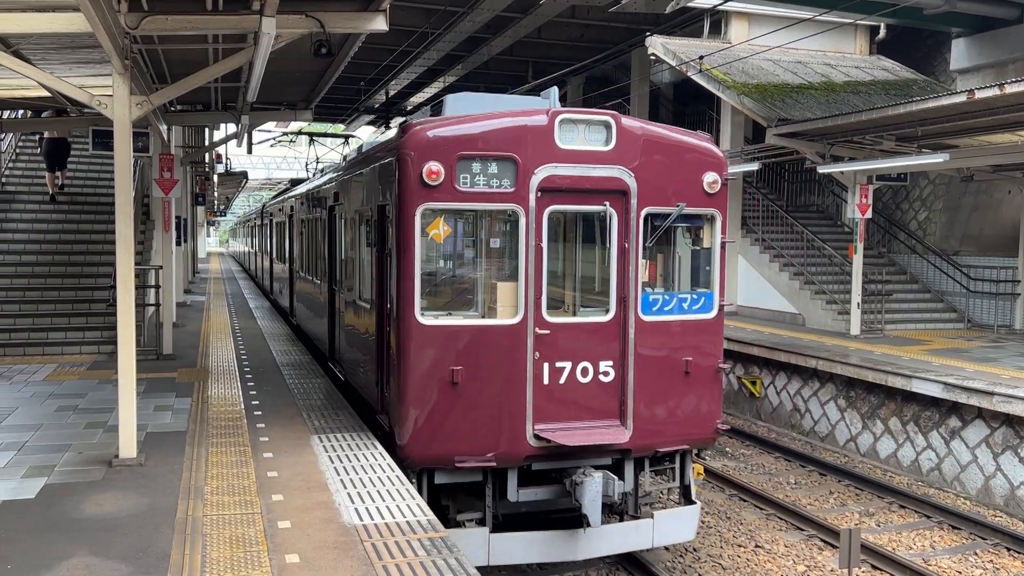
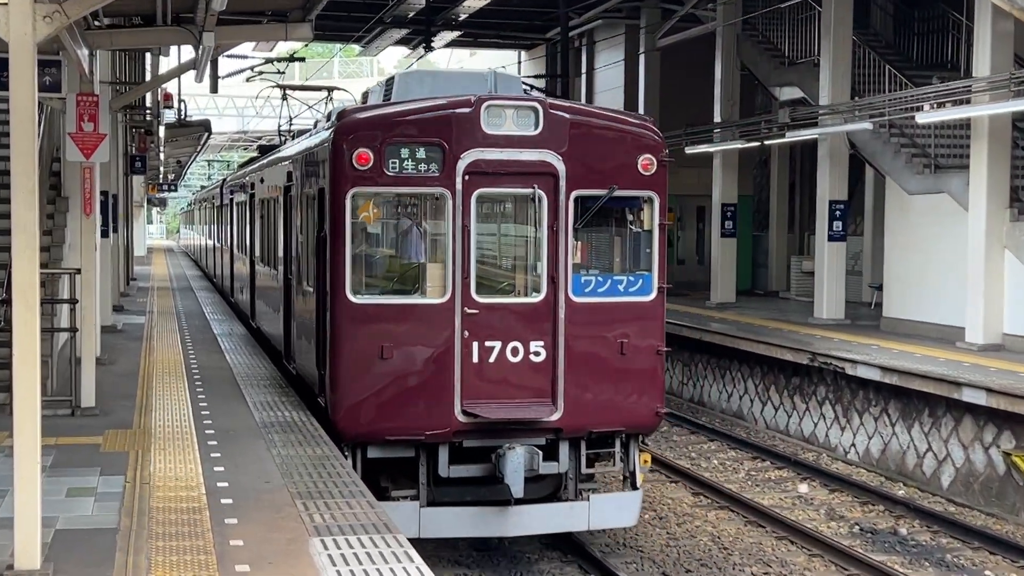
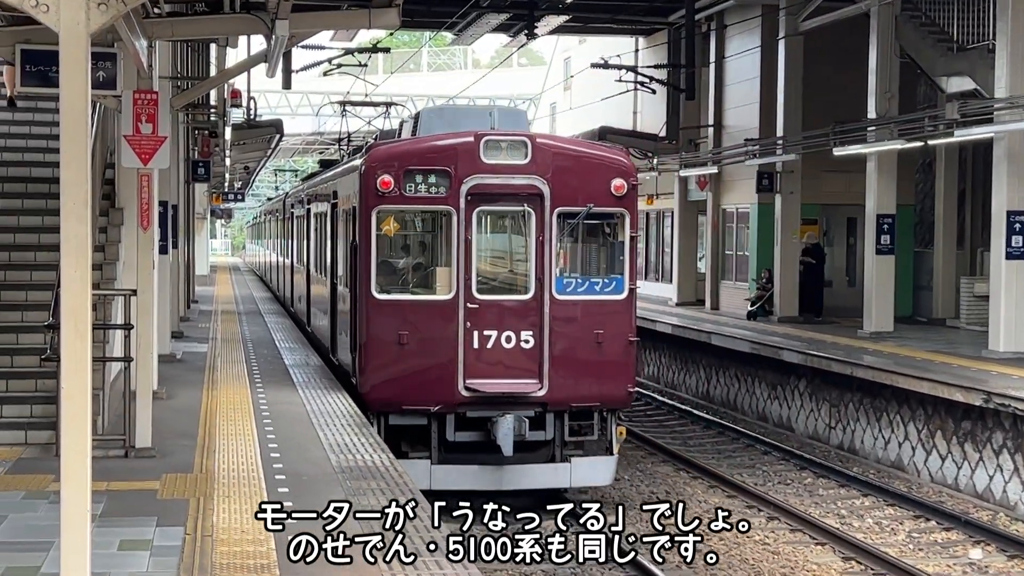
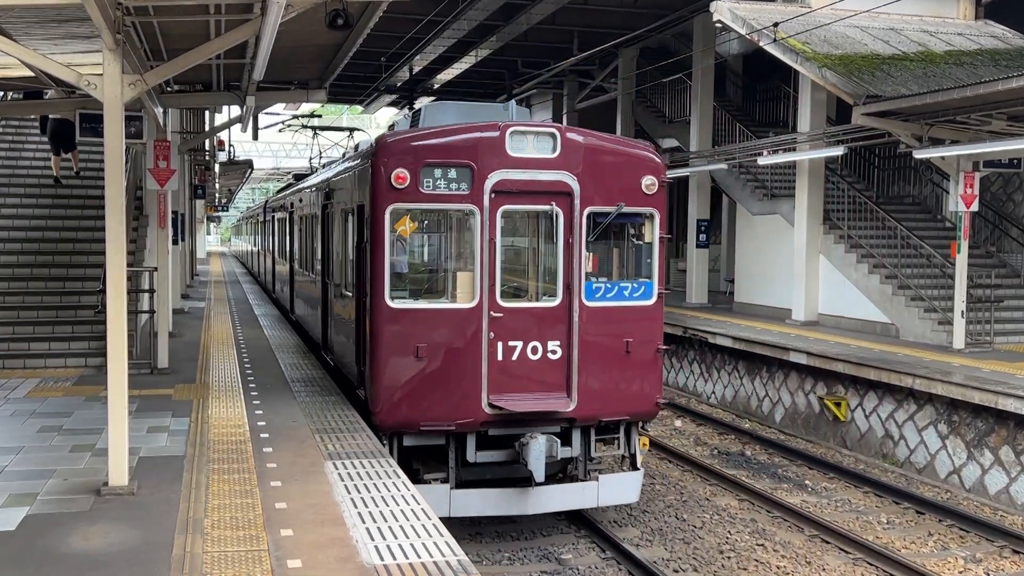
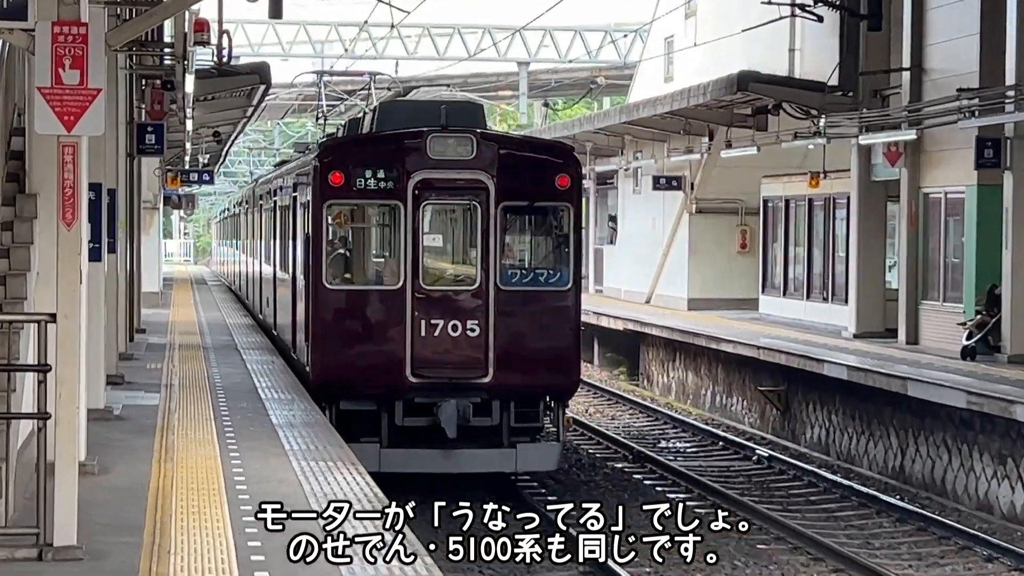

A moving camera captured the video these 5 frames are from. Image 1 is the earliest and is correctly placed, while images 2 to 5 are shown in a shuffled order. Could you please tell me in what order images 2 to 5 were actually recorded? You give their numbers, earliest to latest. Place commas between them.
4, 2, 3, 5
